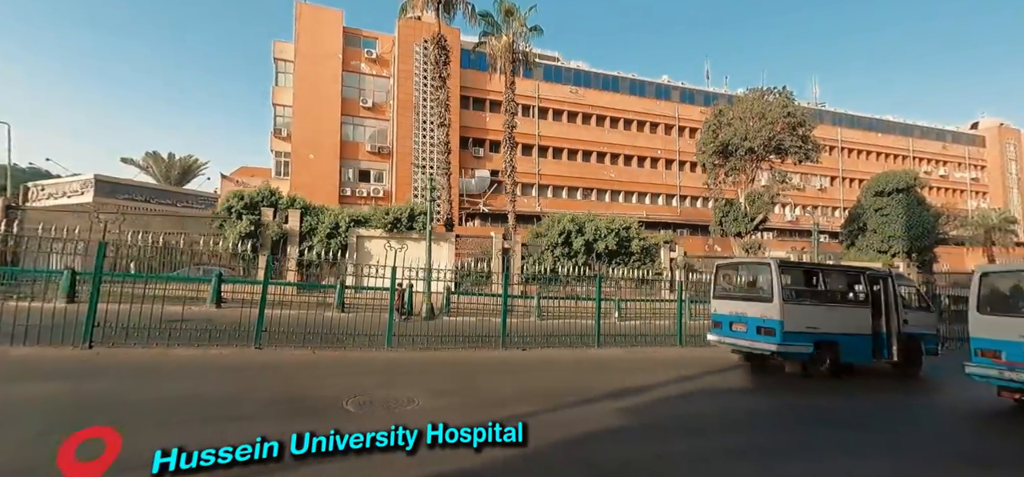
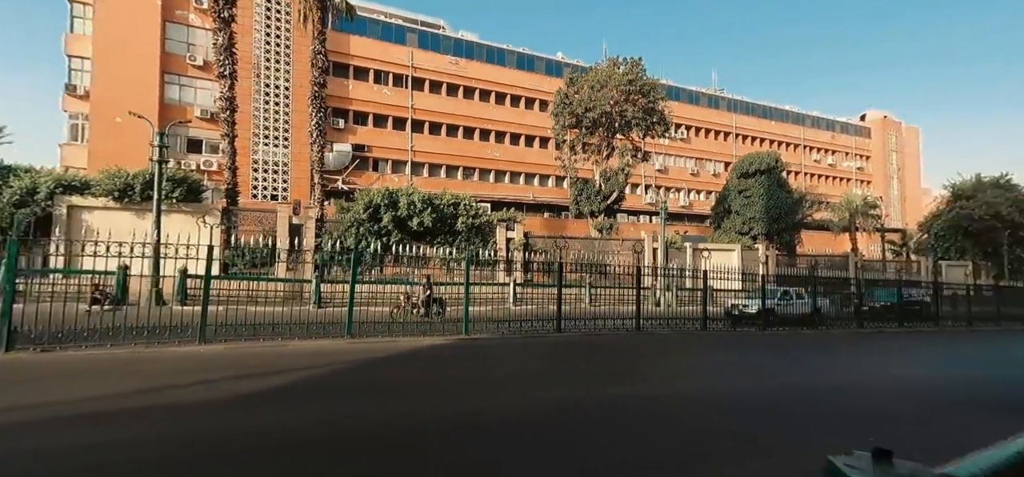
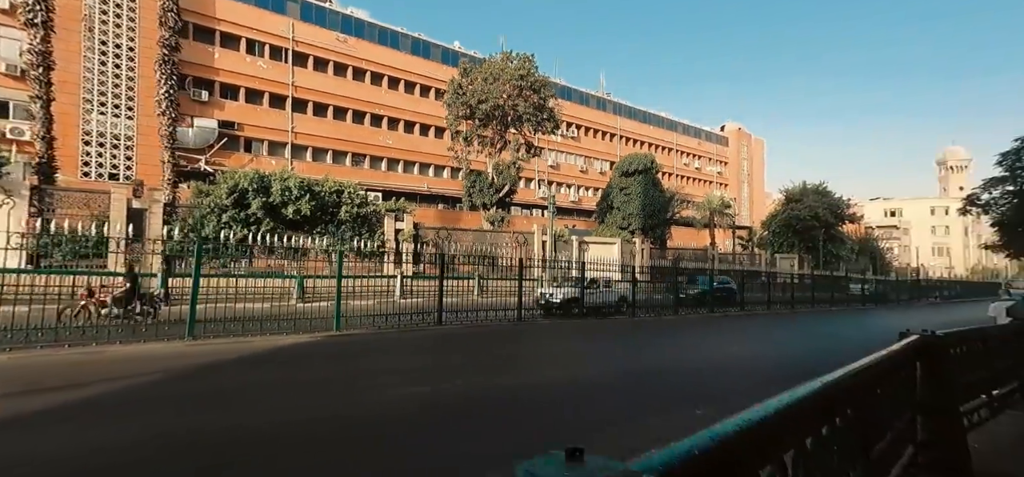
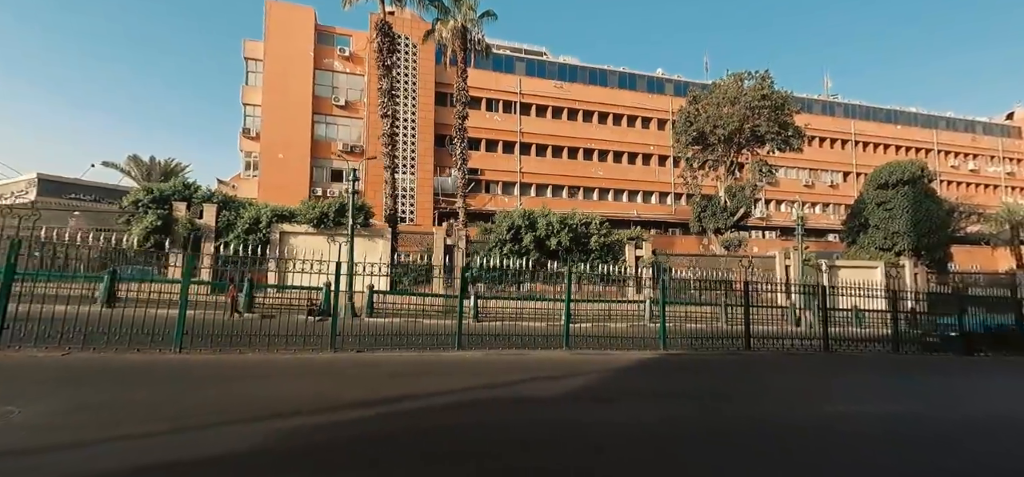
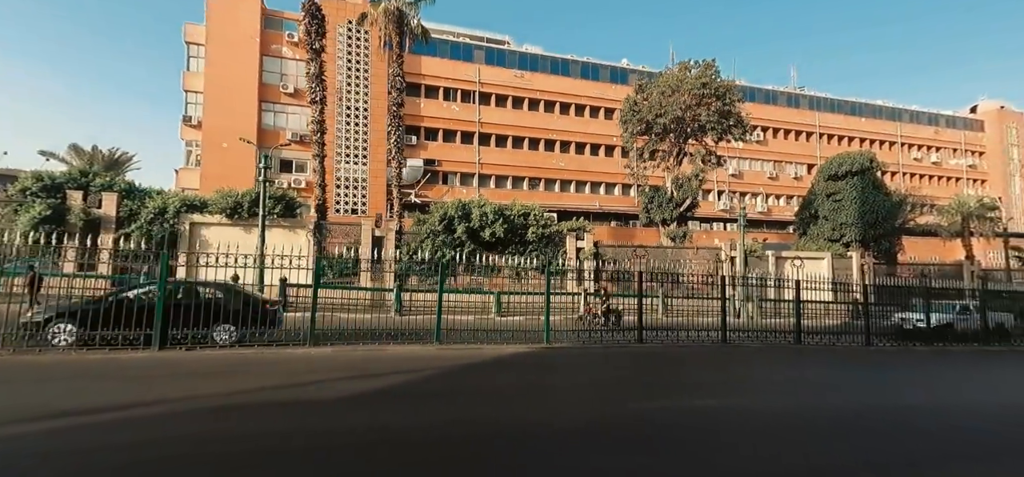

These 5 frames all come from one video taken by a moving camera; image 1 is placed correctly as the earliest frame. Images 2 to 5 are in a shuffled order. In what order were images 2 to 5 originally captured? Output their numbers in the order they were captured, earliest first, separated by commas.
4, 5, 2, 3
